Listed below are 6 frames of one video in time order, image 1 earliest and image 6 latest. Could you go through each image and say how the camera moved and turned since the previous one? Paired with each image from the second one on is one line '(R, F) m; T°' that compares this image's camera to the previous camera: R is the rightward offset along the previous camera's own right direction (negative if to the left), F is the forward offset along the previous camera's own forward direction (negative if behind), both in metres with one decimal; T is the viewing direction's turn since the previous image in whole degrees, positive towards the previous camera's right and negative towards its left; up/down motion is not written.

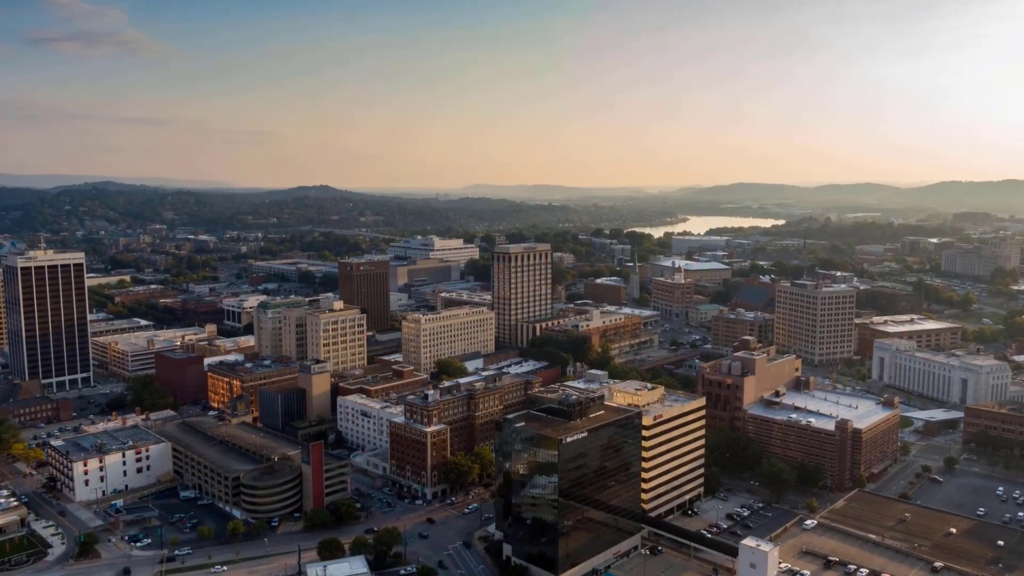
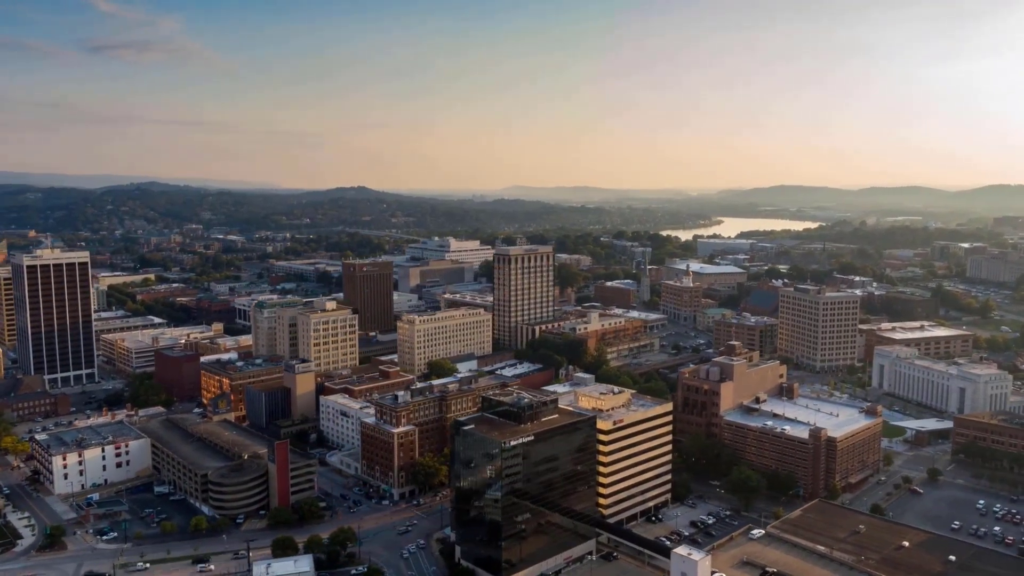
(+3.7, +0.1) m; -3°
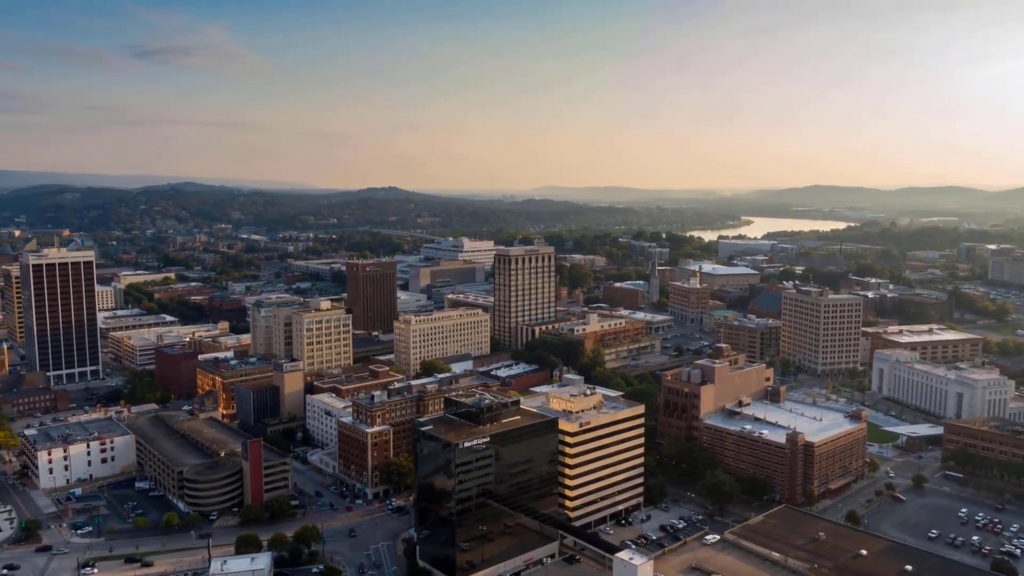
(+3.1, +0.1) m; -2°
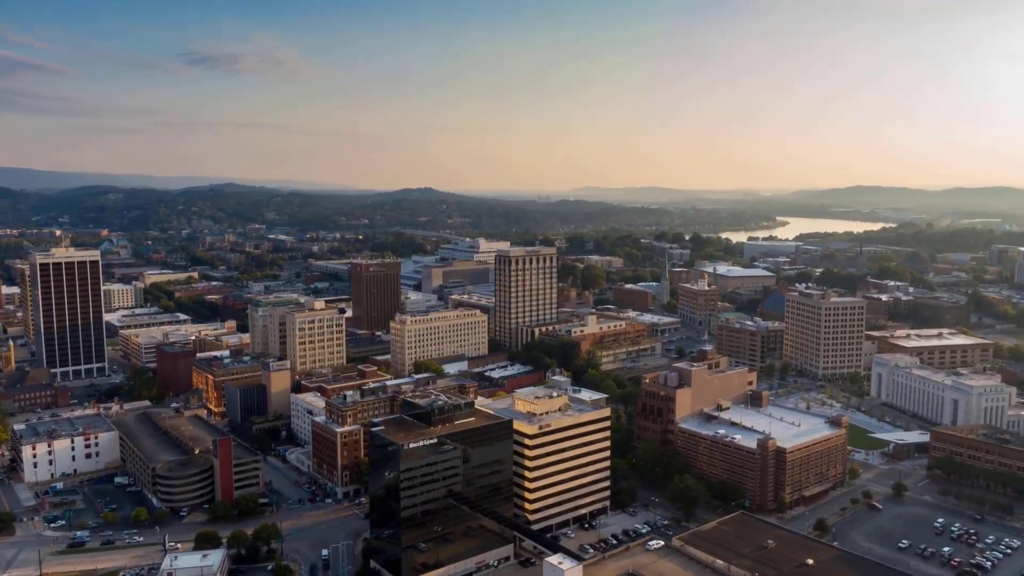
(+3.7, +0.2) m; -3°
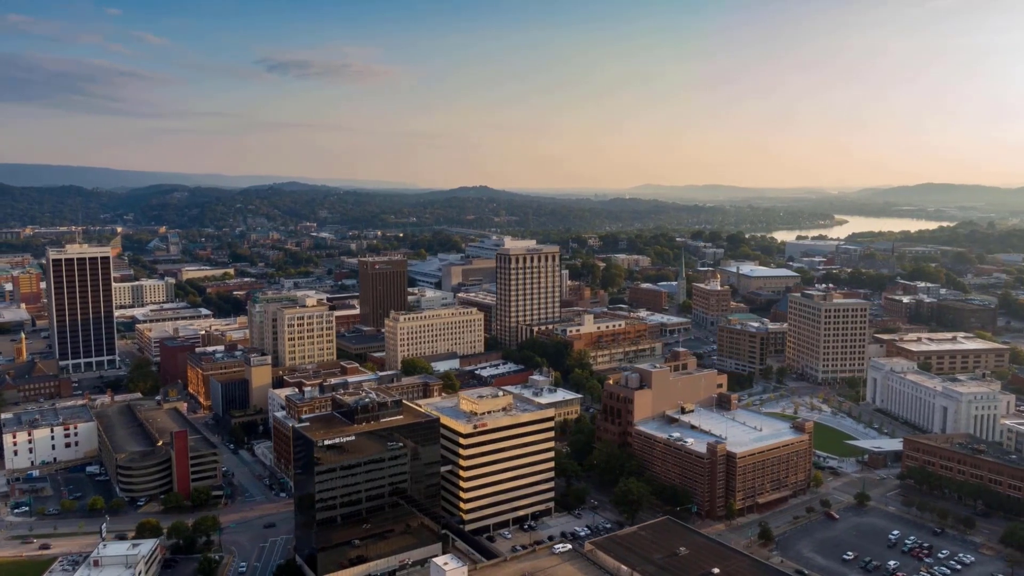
(+5.8, +0.4) m; -4°
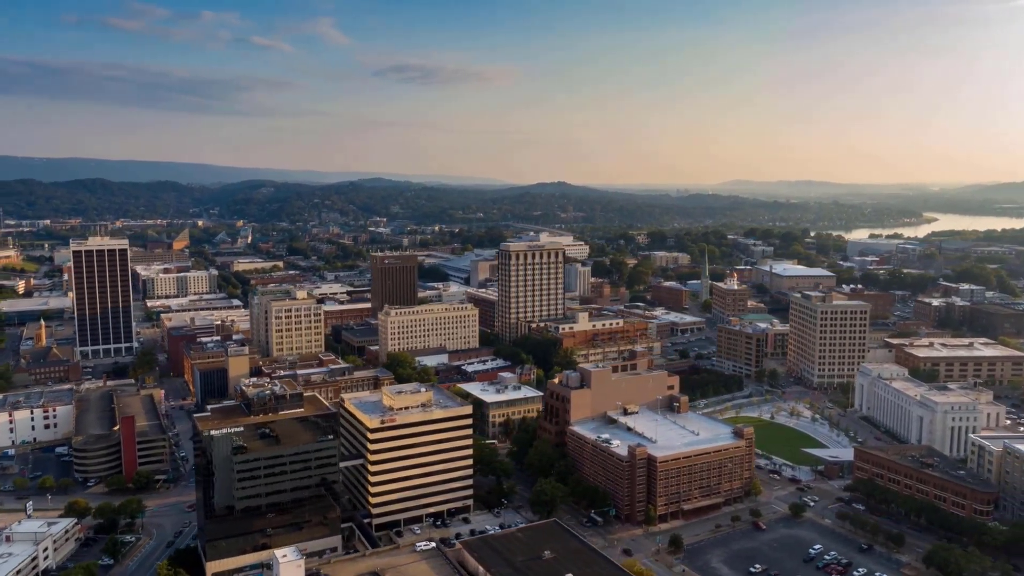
(+8.2, +0.7) m; -6°
